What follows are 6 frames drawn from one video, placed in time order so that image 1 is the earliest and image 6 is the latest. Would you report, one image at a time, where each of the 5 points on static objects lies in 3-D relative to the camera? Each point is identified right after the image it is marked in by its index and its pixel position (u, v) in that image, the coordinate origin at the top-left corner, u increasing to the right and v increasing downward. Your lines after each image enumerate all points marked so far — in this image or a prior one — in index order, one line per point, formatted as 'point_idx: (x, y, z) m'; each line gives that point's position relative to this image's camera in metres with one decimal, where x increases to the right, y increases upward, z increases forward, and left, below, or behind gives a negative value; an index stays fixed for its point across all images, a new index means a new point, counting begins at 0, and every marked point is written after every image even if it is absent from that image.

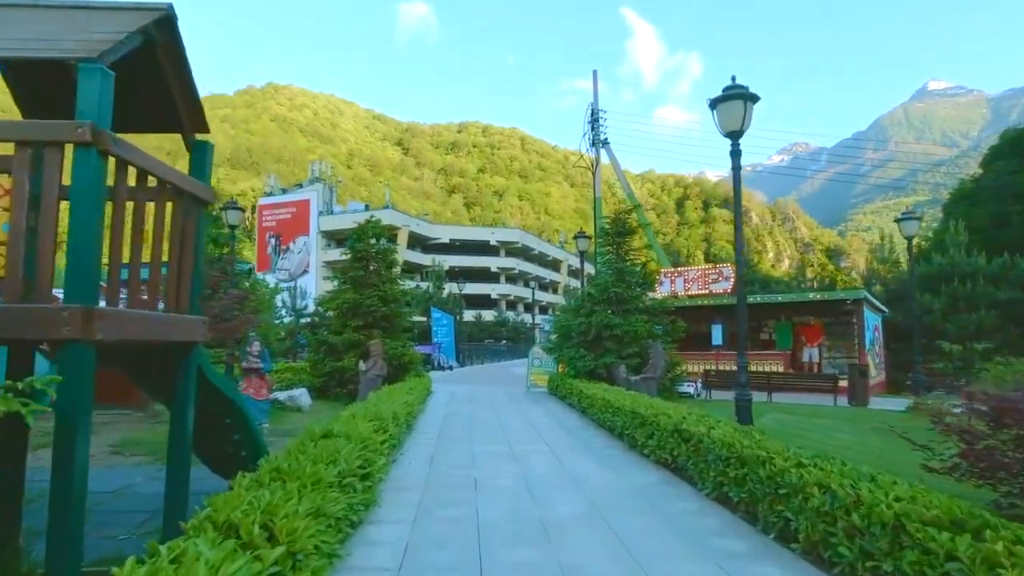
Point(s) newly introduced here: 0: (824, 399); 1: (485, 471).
0: (+7.4, -2.6, +13.4) m
1: (-0.3, -1.9, +5.9) m
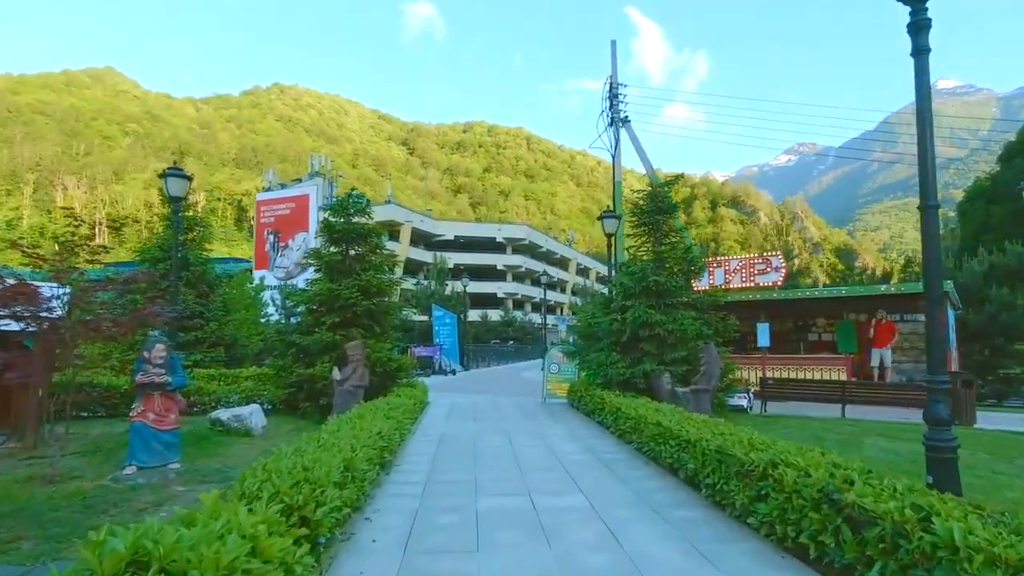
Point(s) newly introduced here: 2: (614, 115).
0: (+7.7, -2.5, +11.2) m
1: (-0.1, -1.7, +3.8) m
2: (+3.3, +5.6, +18.6) m
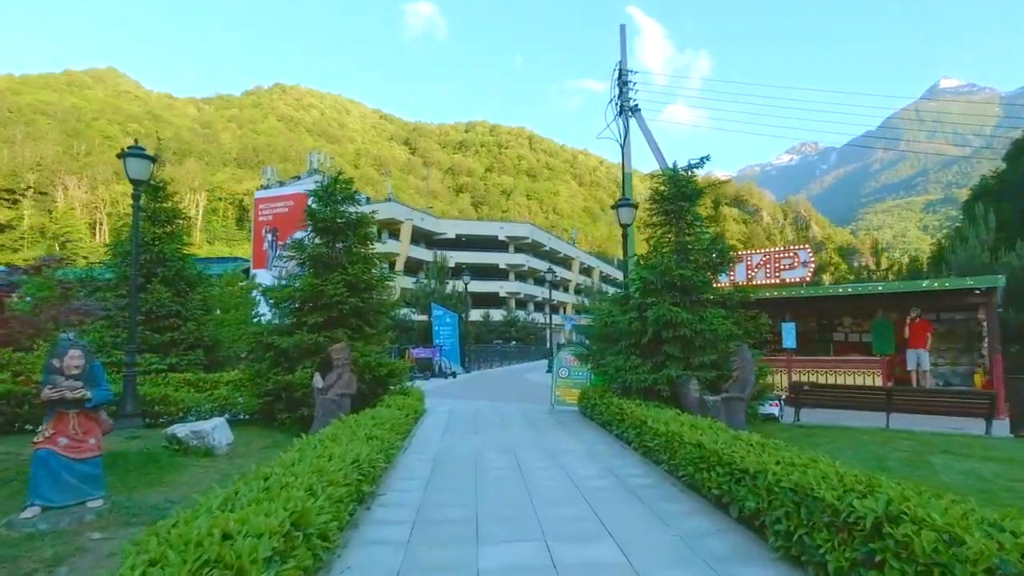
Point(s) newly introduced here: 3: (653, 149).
0: (+7.7, -2.4, +10.2) m
1: (0.0, -1.7, +2.8) m
2: (+3.4, +5.6, +17.6) m
3: (+4.2, +4.2, +17.4) m
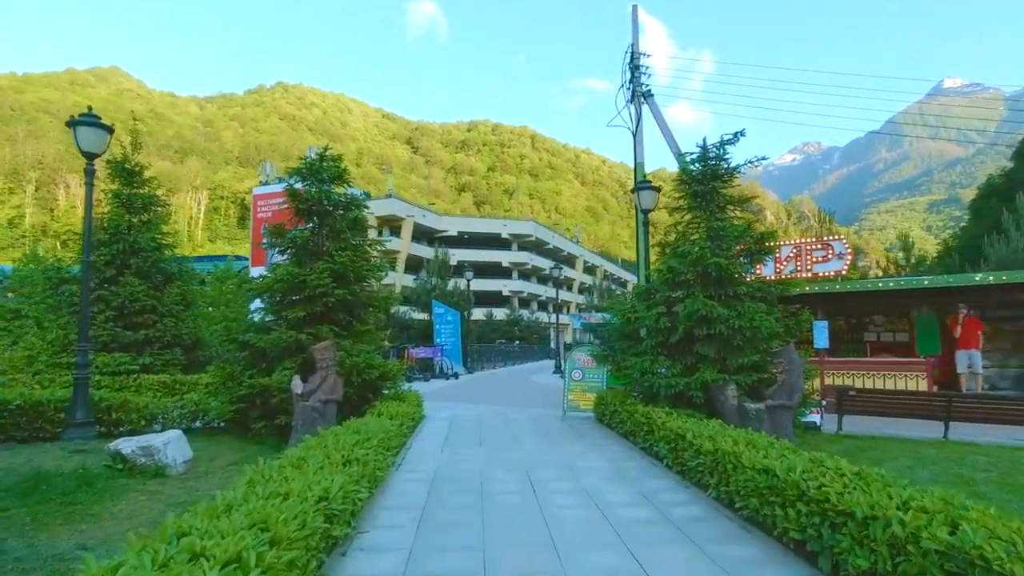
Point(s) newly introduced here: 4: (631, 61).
0: (+7.9, -2.3, +9.2) m
1: (+0.1, -1.6, +1.8) m
2: (+3.5, +5.7, +16.7) m
3: (+4.4, +4.3, +16.5) m
4: (+3.6, +6.9, +17.6) m
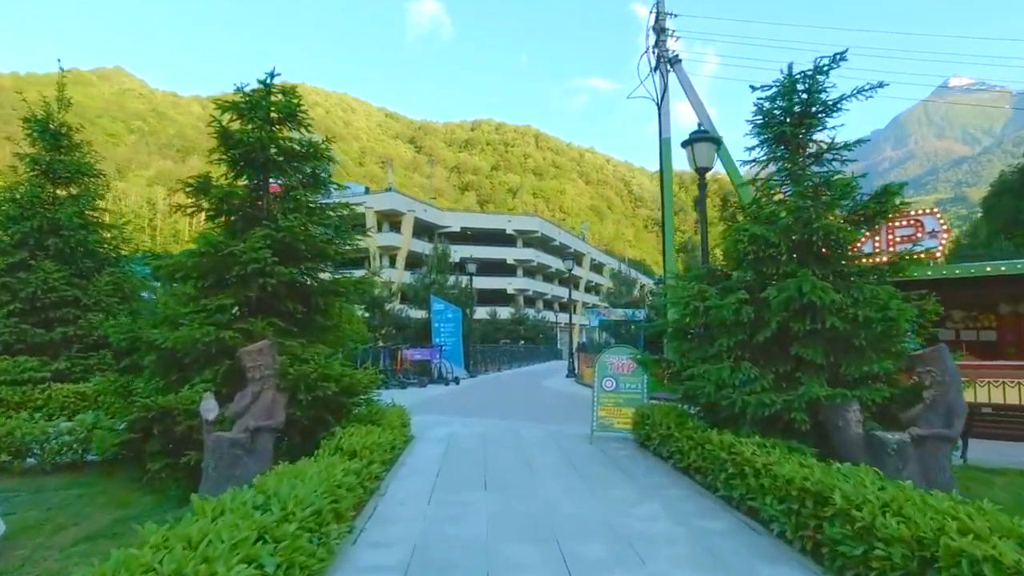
0: (+8.0, -2.1, +7.2) m
1: (+0.2, -1.4, -0.1) m
2: (+3.7, +5.9, +14.7) m
3: (+4.6, +4.5, +14.5) m
4: (+3.8, +7.1, +15.6) m
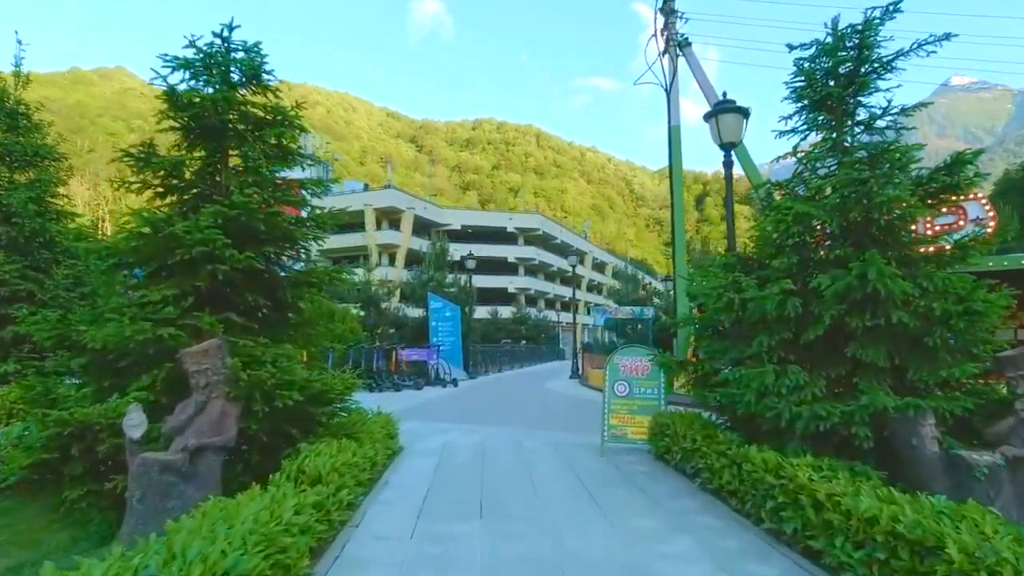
0: (+8.0, -2.0, +6.4) m
1: (+0.2, -1.3, -0.9) m
2: (+3.8, +6.0, +13.9) m
3: (+4.6, +4.6, +13.7) m
4: (+3.8, +7.2, +14.8) m
